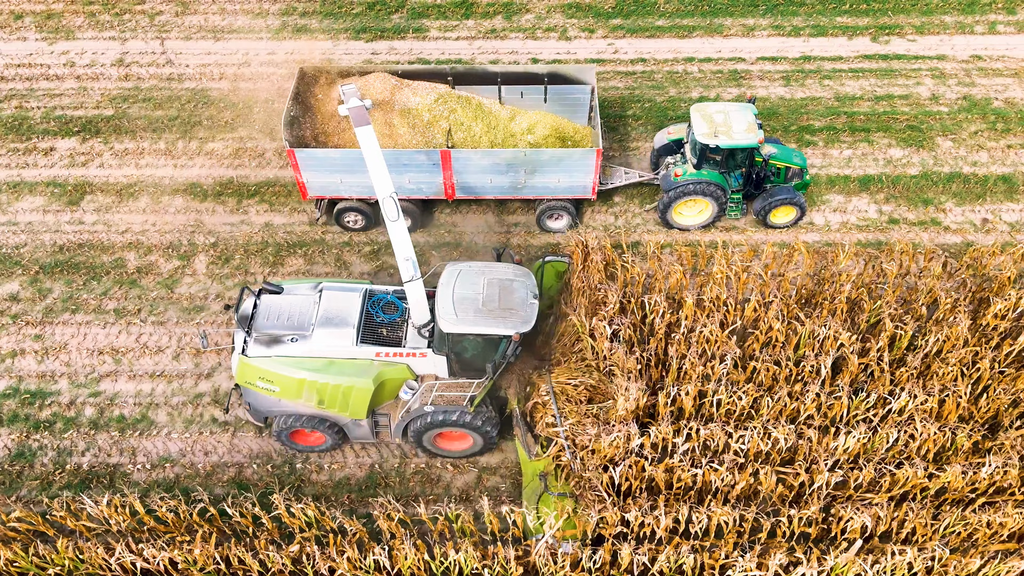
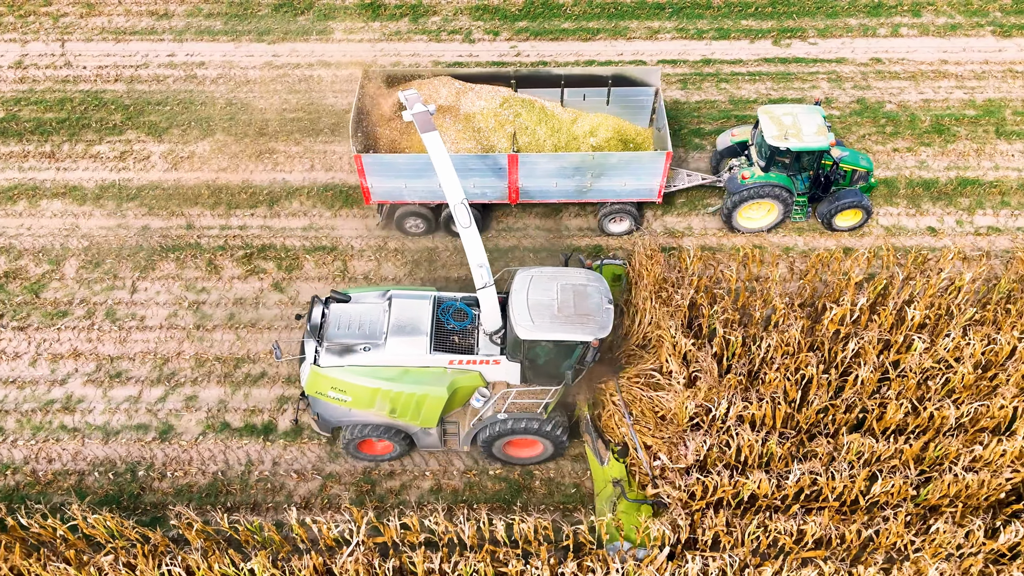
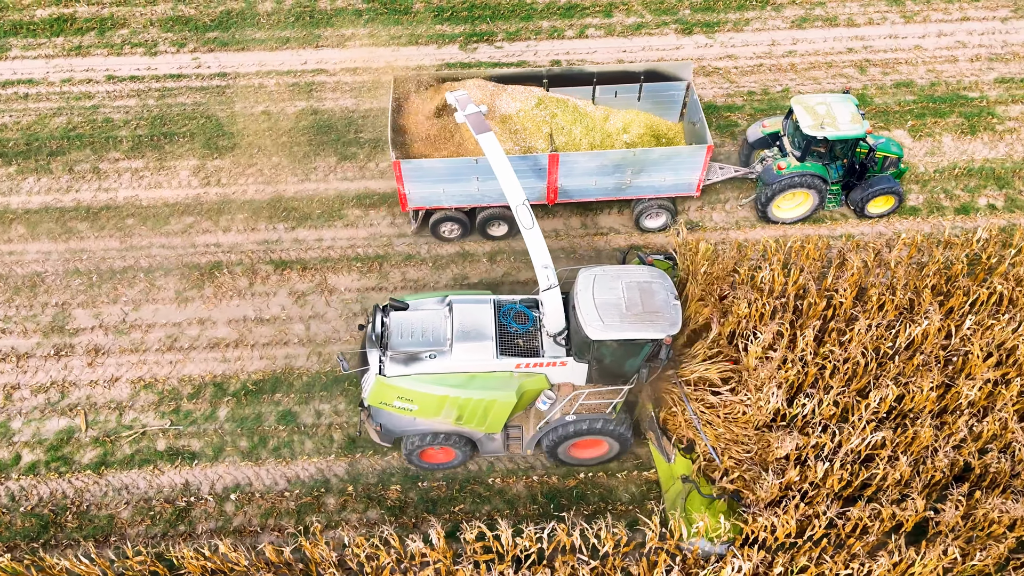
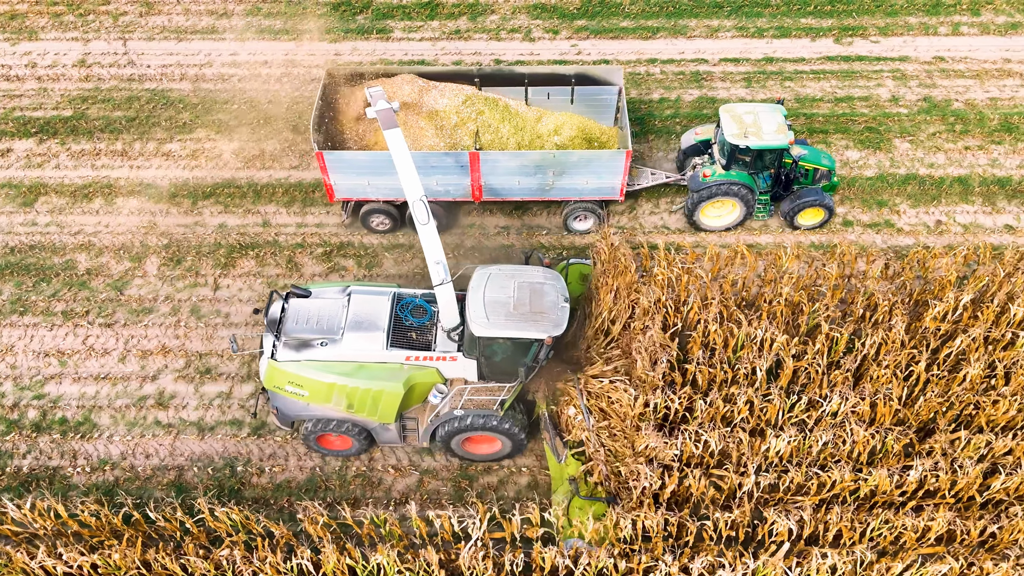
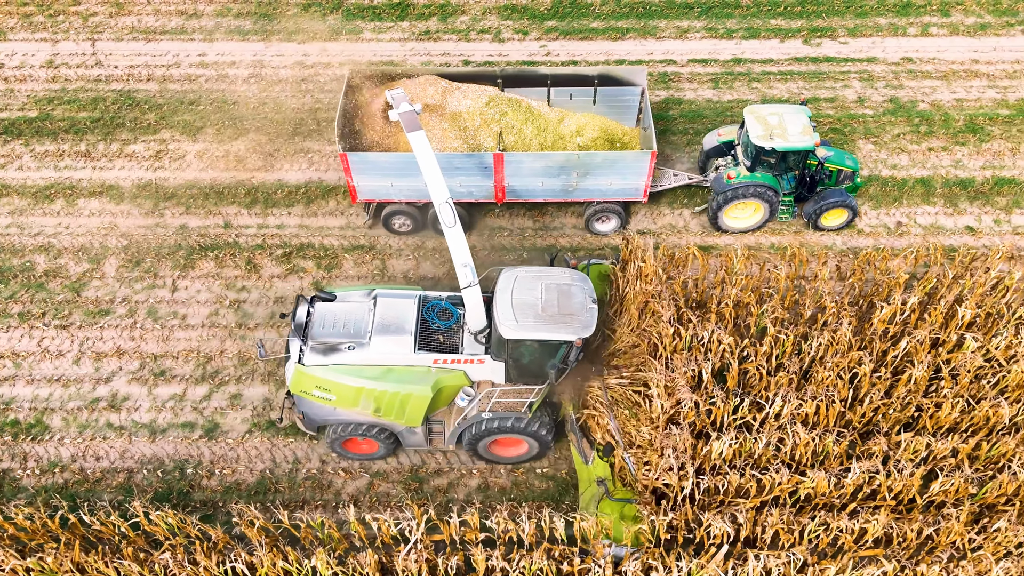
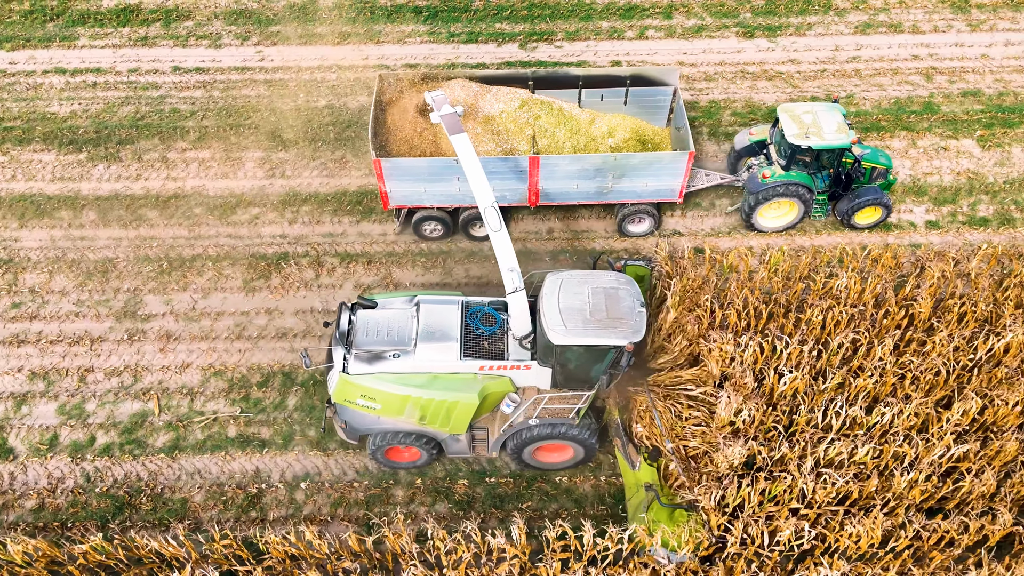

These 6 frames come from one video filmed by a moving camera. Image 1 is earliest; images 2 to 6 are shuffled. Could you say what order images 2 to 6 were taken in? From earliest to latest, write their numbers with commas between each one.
4, 5, 2, 6, 3
